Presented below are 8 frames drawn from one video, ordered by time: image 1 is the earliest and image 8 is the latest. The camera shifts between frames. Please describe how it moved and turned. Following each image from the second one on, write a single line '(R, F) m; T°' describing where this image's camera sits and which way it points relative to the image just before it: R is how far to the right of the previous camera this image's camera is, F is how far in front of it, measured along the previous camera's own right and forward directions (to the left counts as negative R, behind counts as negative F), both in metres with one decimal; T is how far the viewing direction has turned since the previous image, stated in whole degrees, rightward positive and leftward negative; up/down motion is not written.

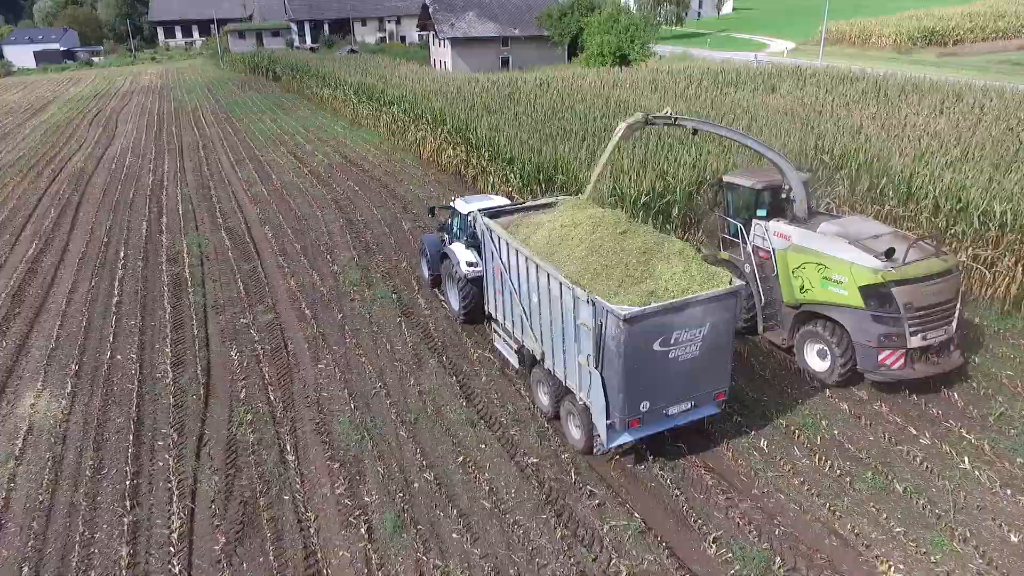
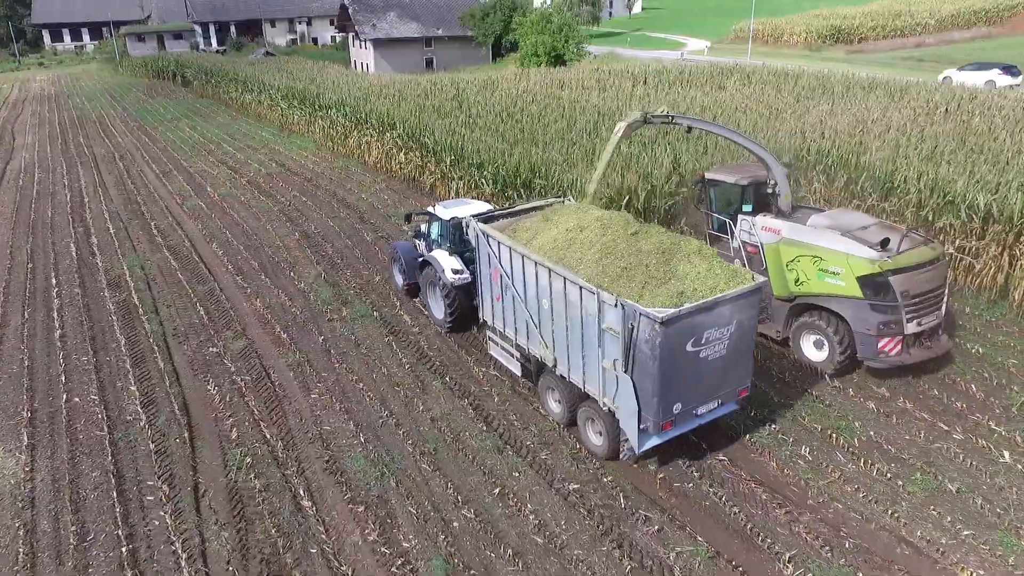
(-0.9, +0.5) m; +7°
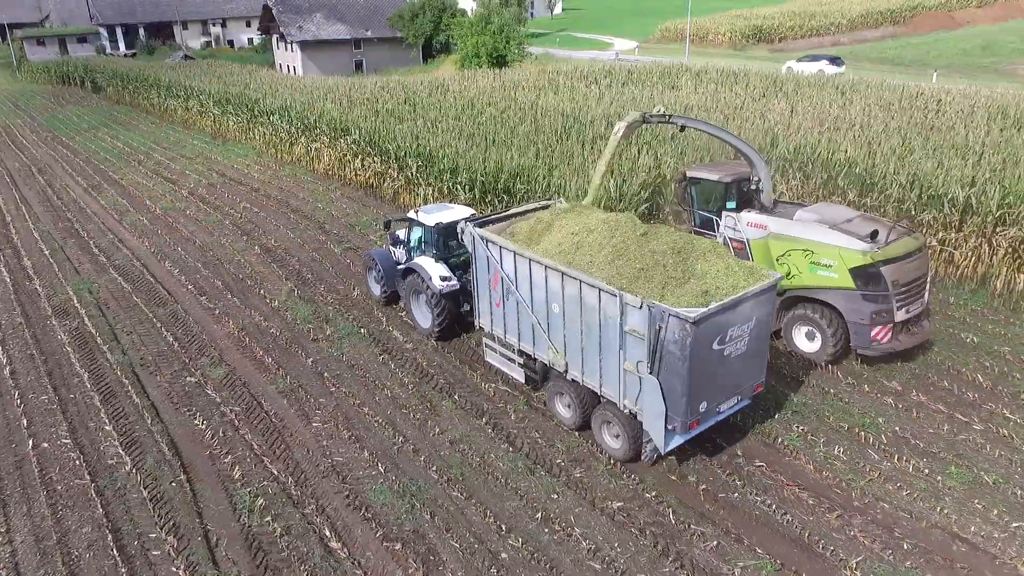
(-0.8, +0.3) m; +6°
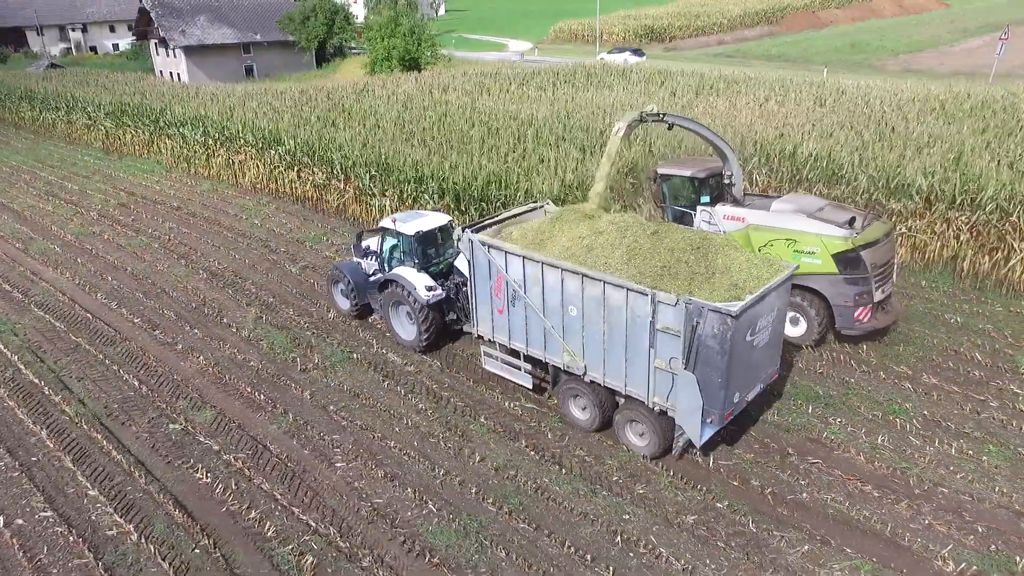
(-1.3, +0.4) m; +9°
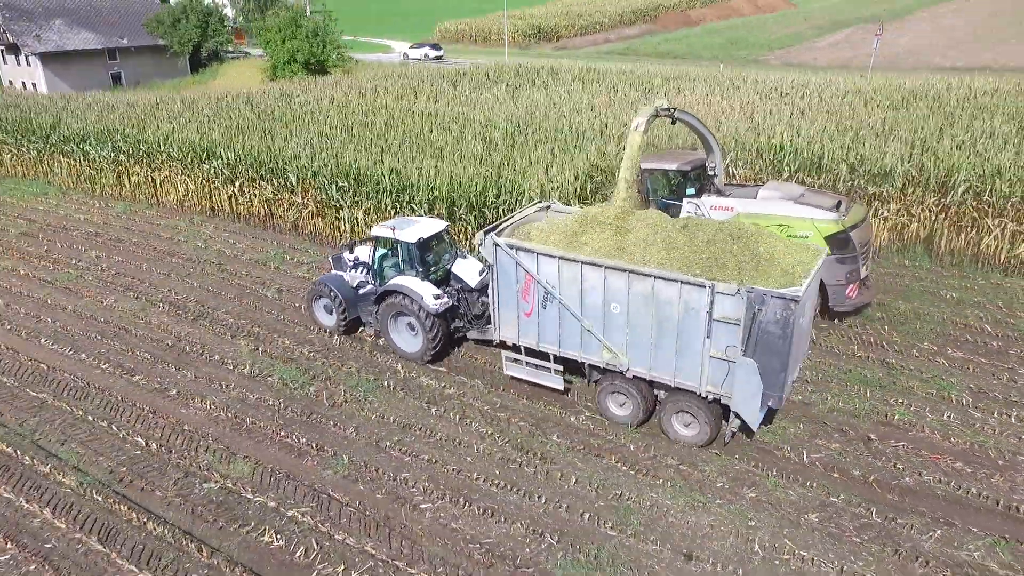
(-1.7, +0.5) m; +10°
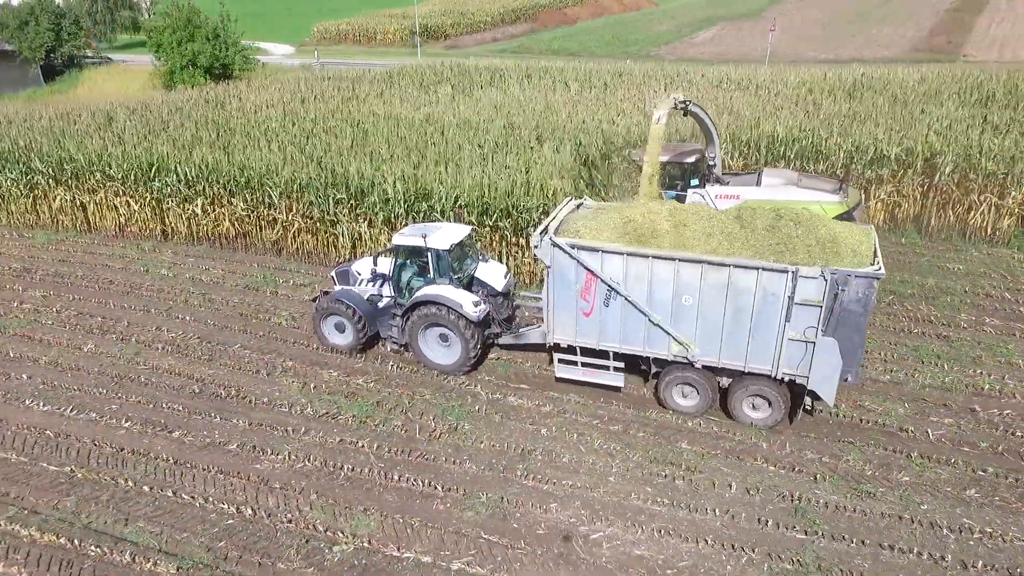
(-2.1, +0.6) m; +11°
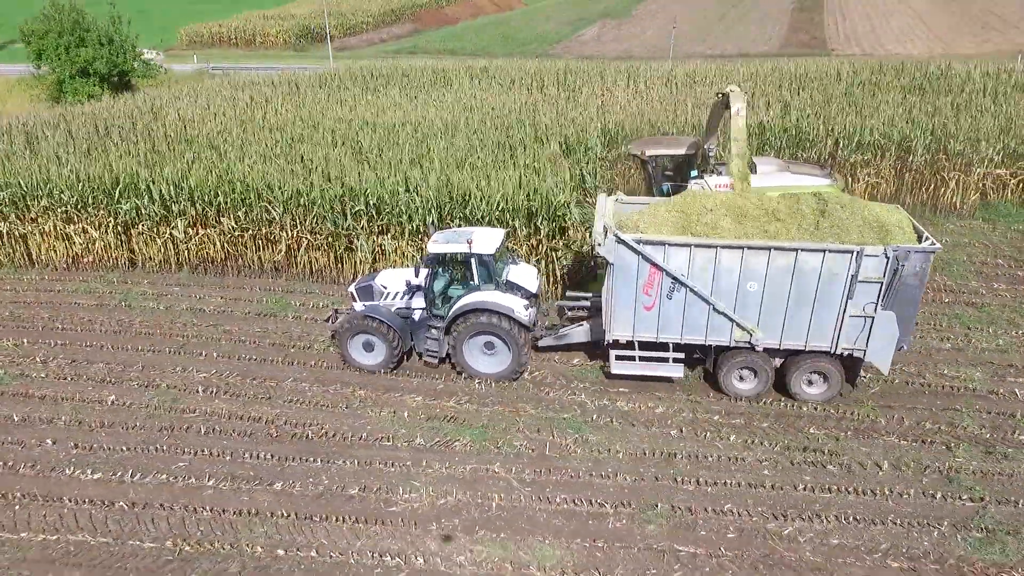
(-2.2, +0.5) m; +11°
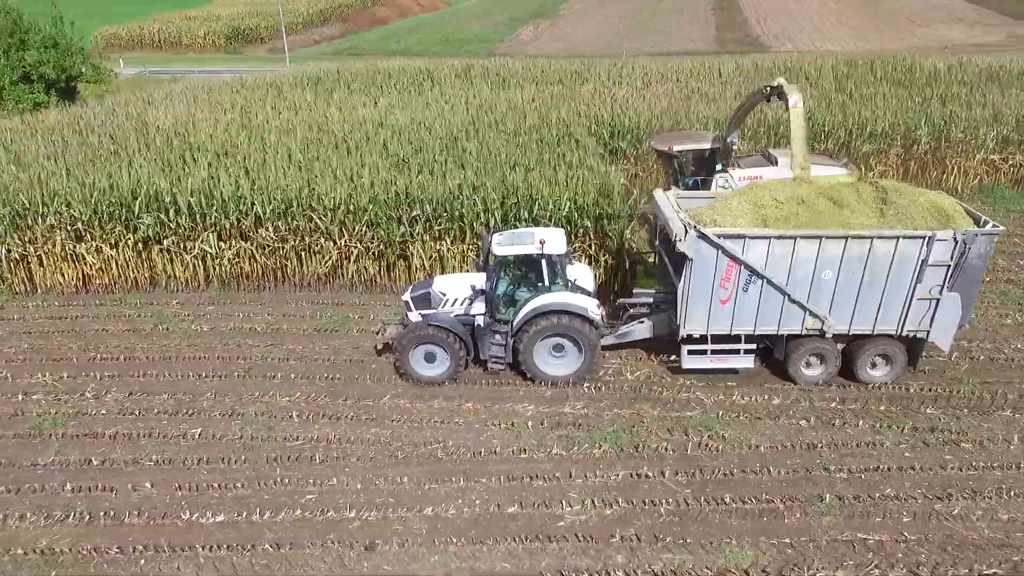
(-1.8, +0.3) m; +7°
